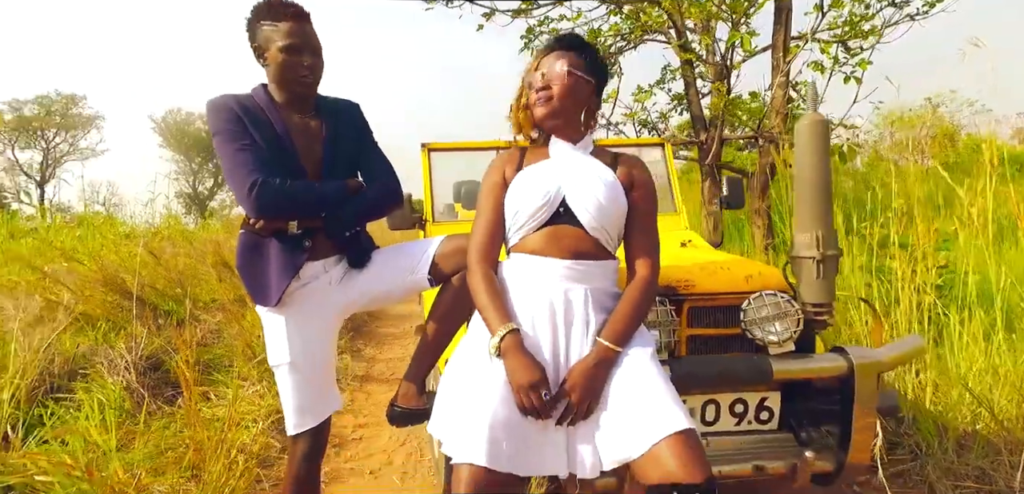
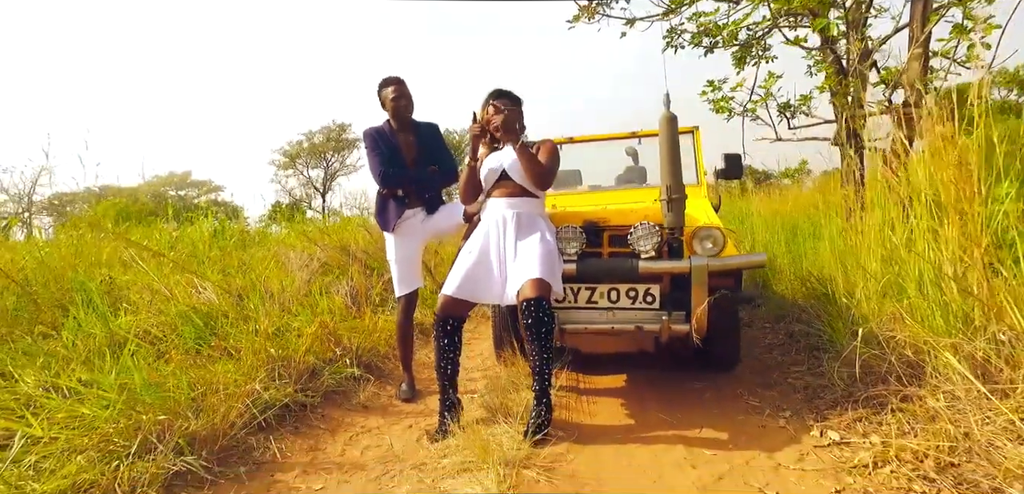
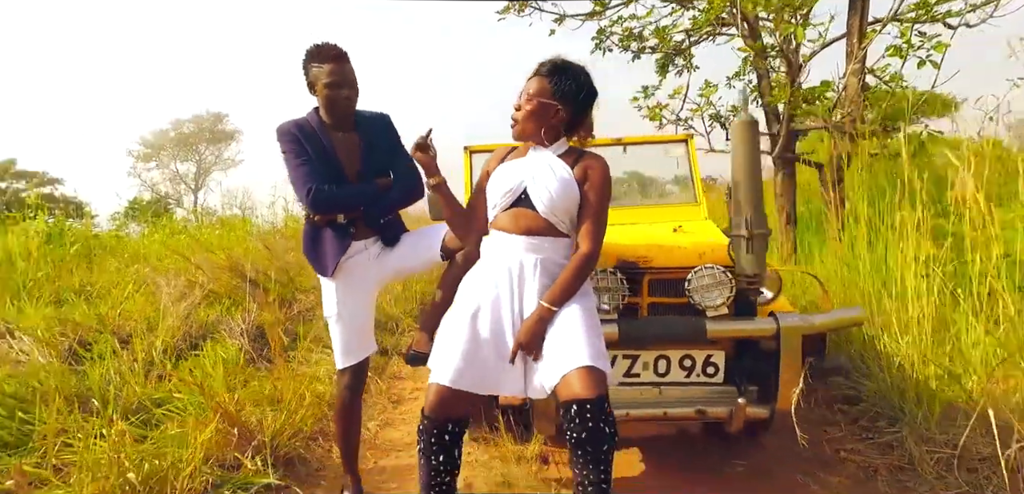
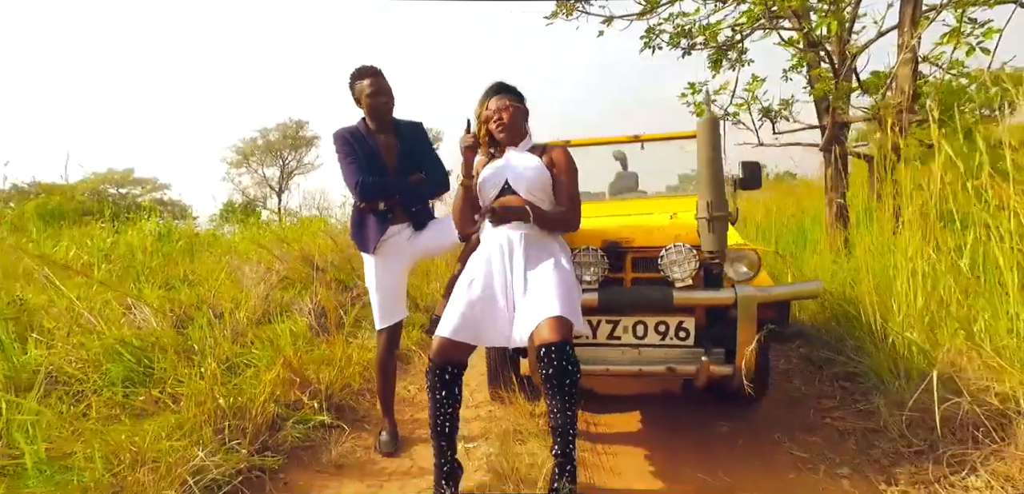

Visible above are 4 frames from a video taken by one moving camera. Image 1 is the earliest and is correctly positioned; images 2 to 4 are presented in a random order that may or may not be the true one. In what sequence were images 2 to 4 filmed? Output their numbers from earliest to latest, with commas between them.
3, 4, 2
